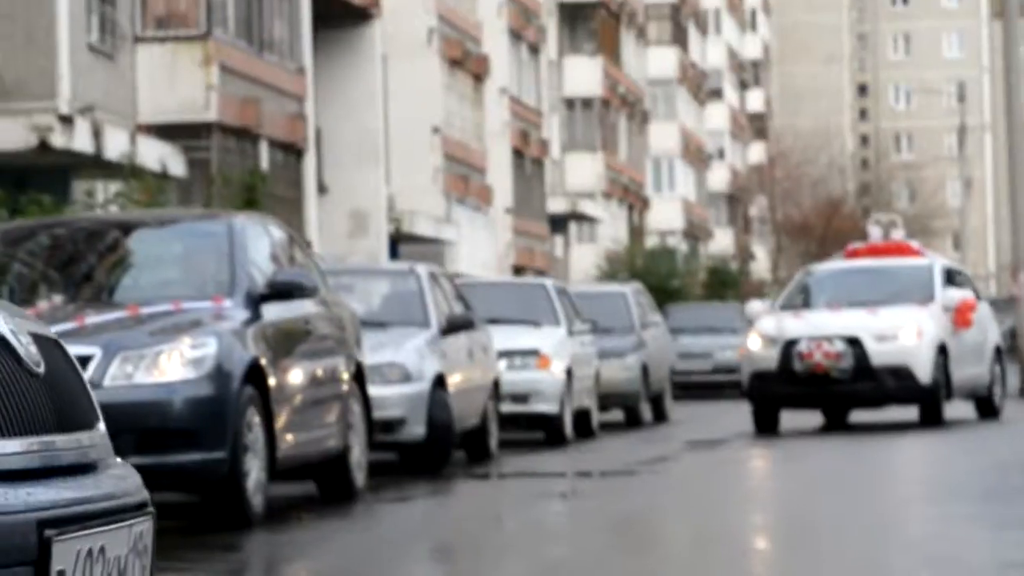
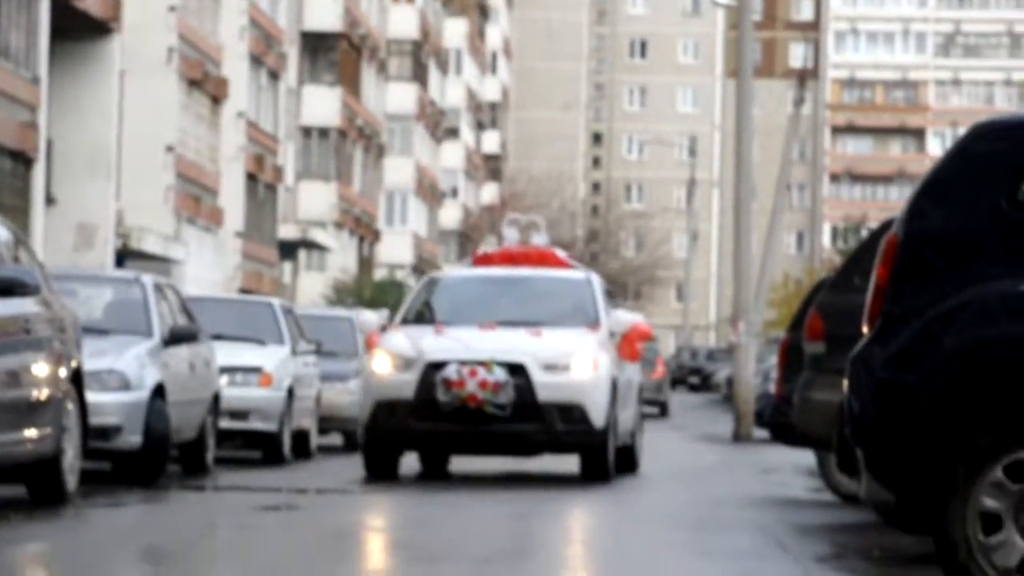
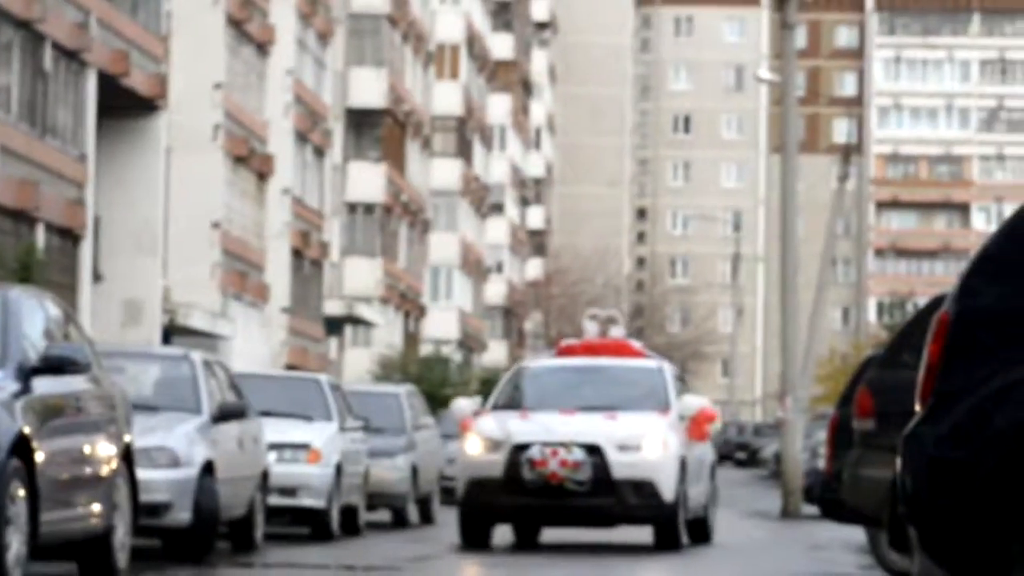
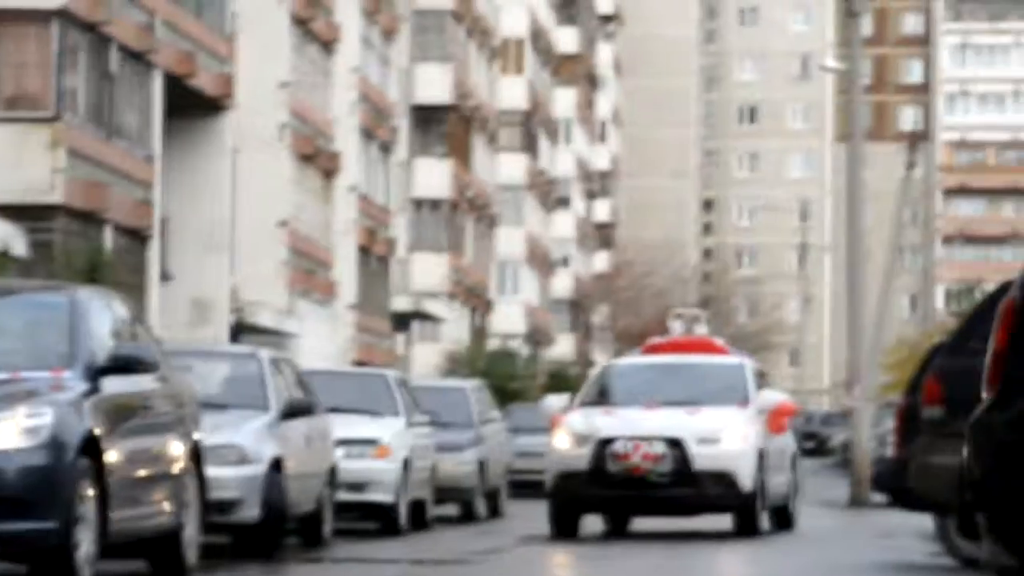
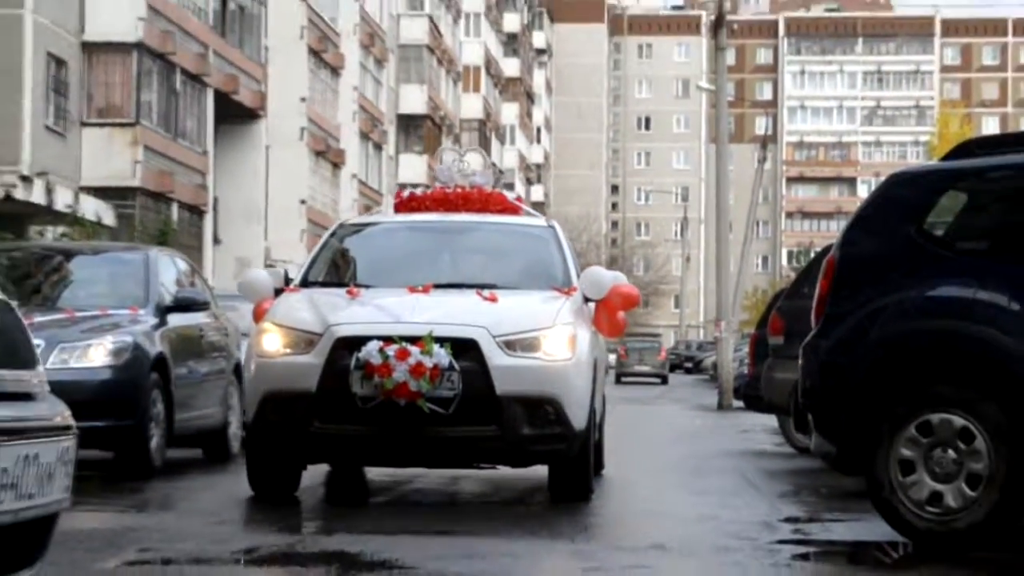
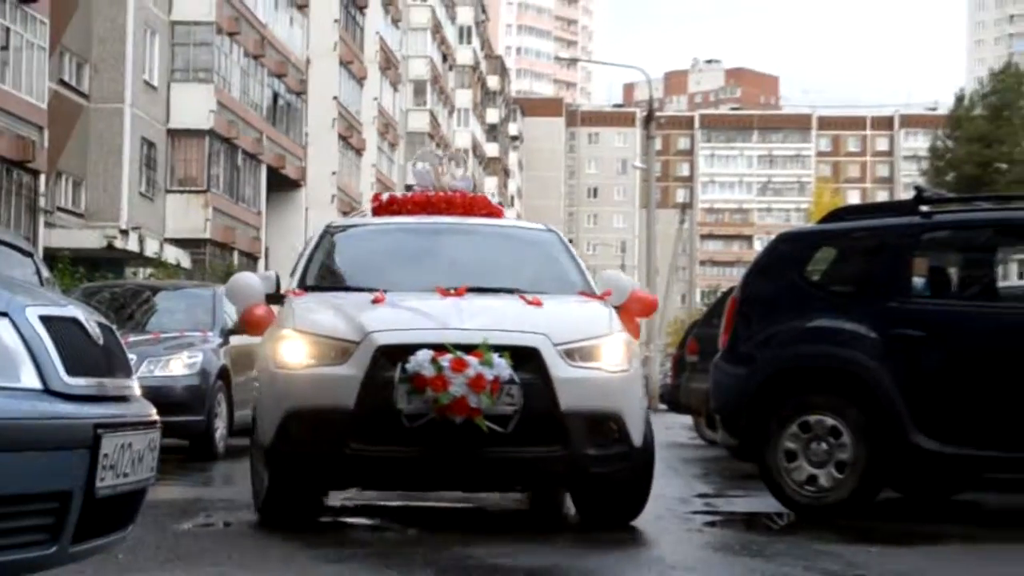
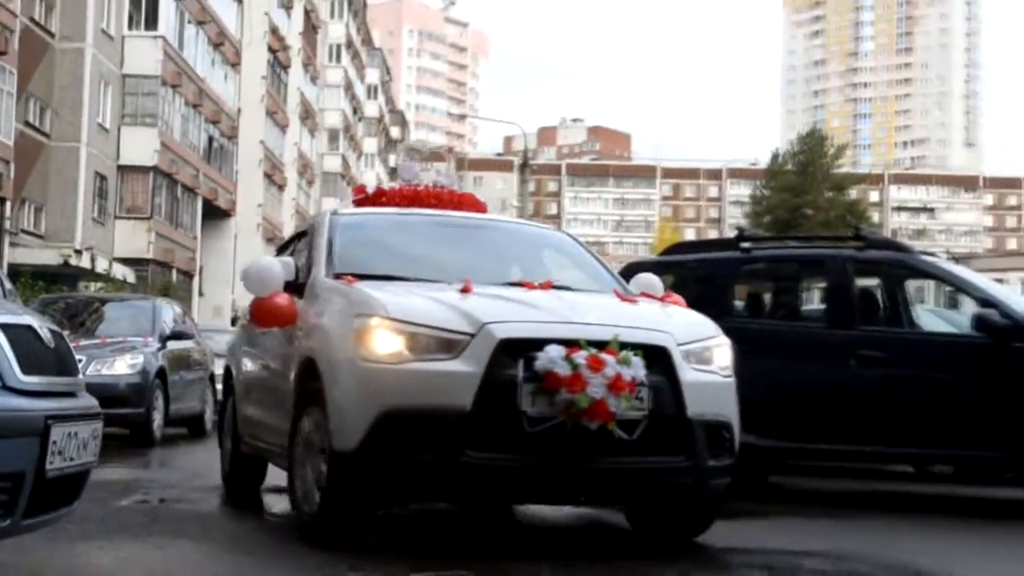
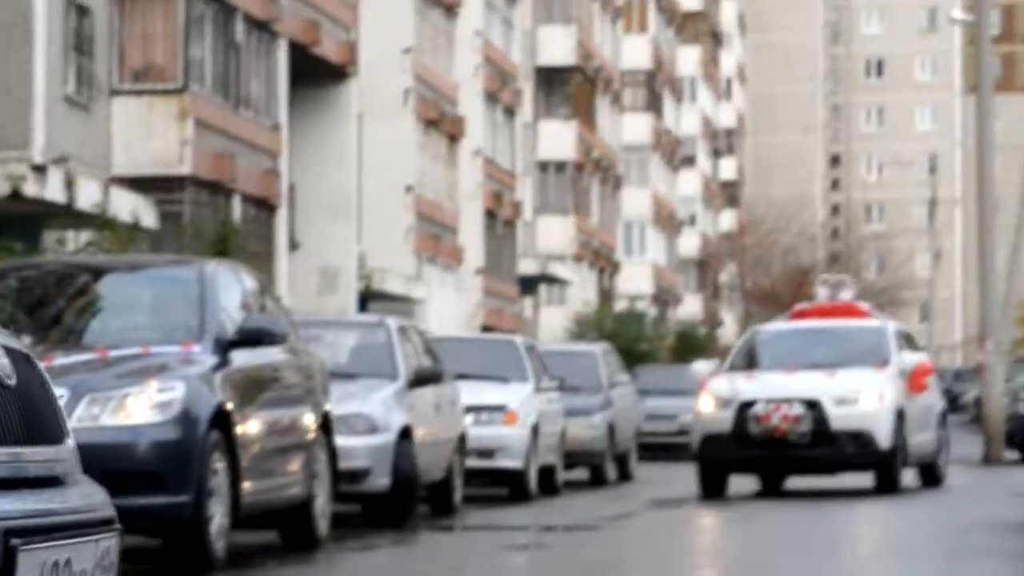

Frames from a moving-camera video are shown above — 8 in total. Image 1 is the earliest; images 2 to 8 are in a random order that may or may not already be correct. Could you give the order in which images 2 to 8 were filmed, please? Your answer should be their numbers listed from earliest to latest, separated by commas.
8, 4, 3, 2, 5, 6, 7
